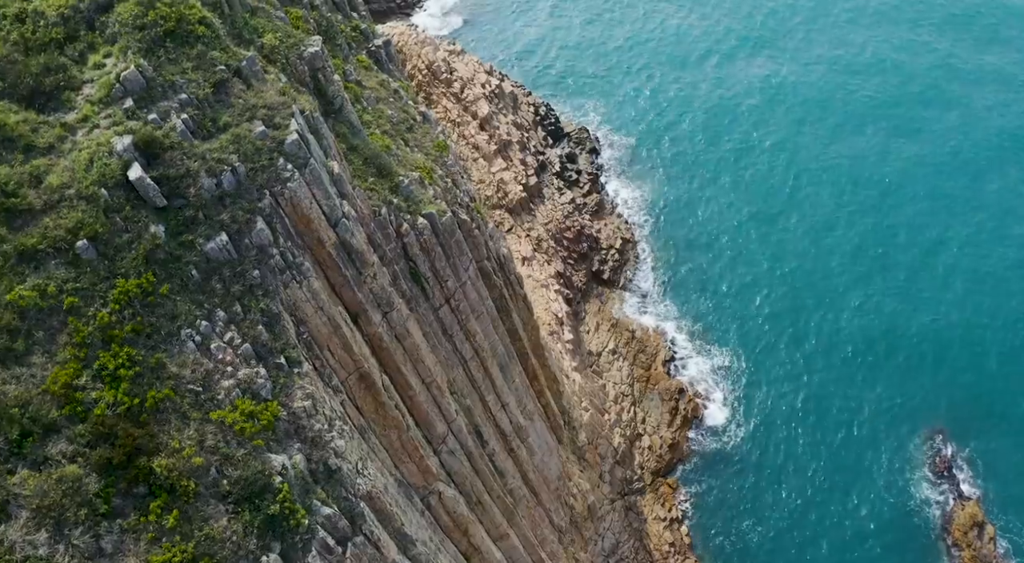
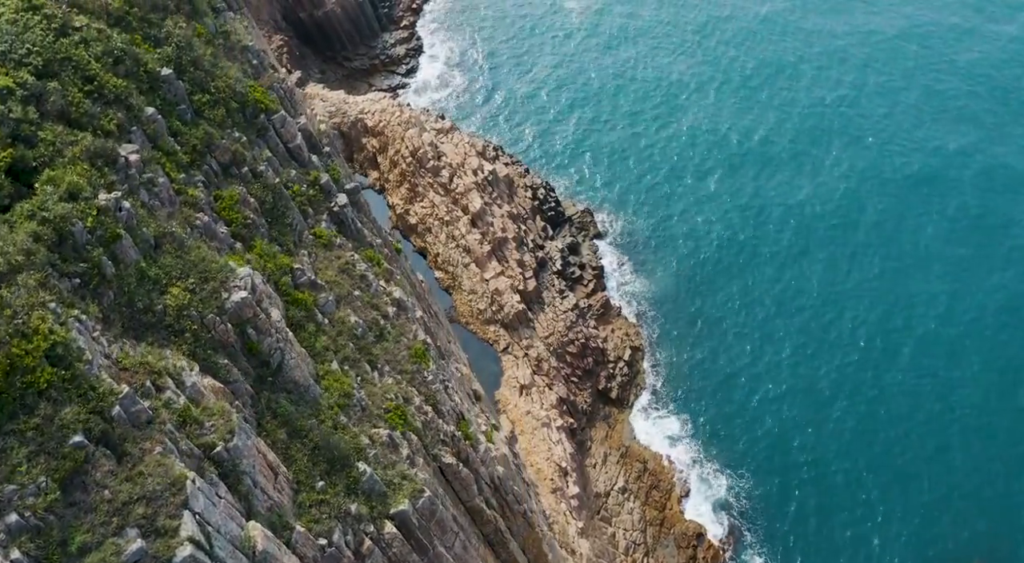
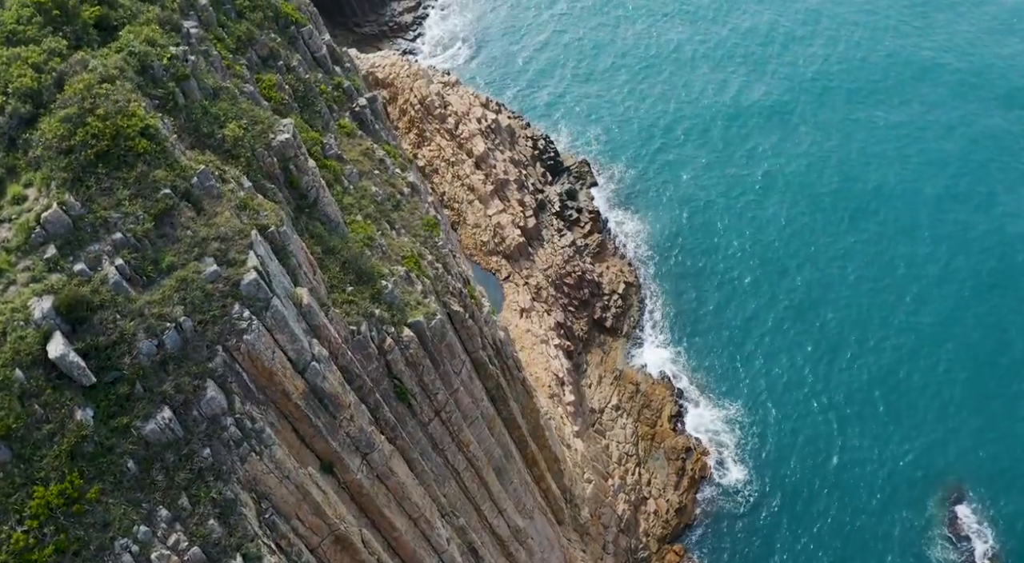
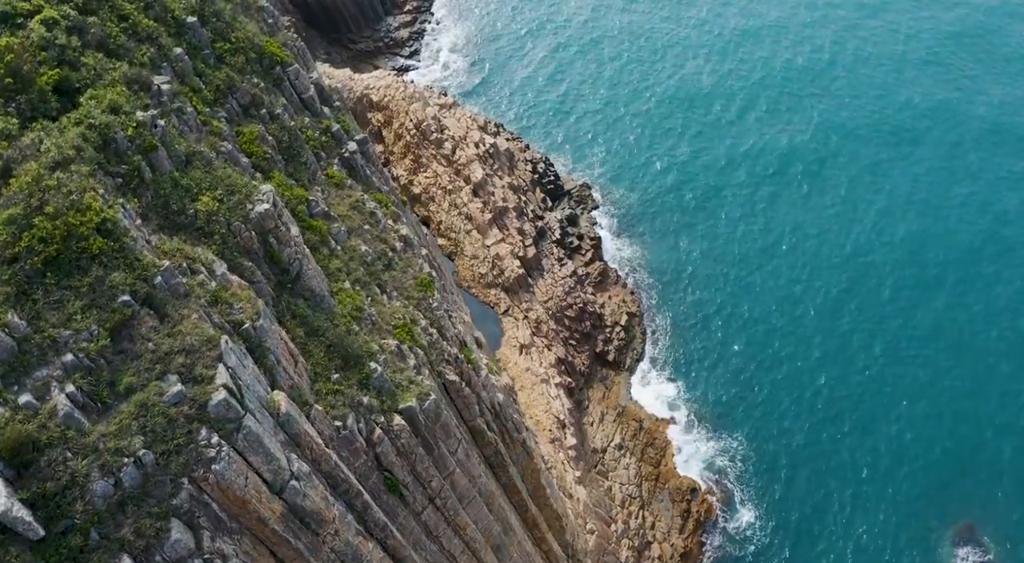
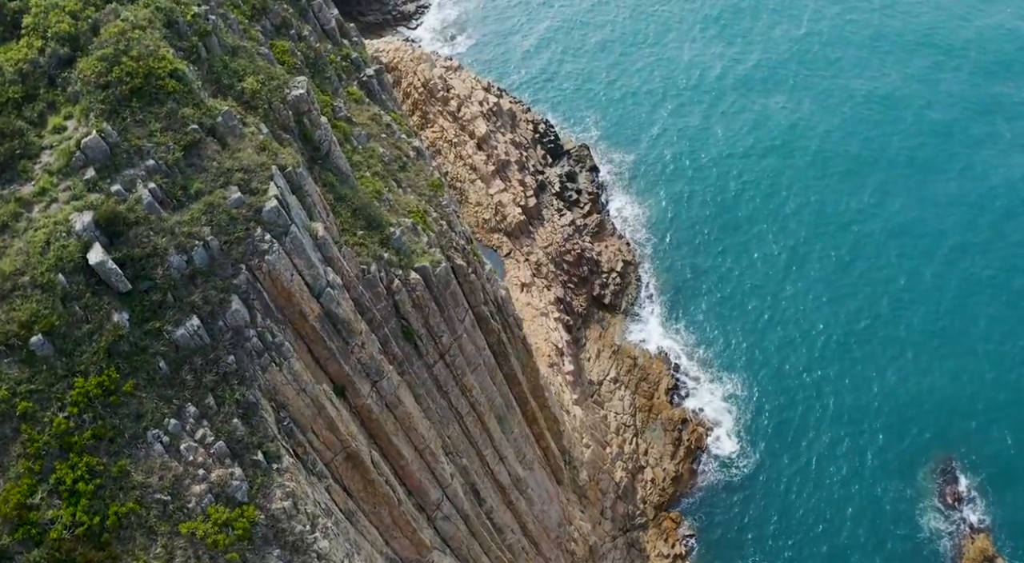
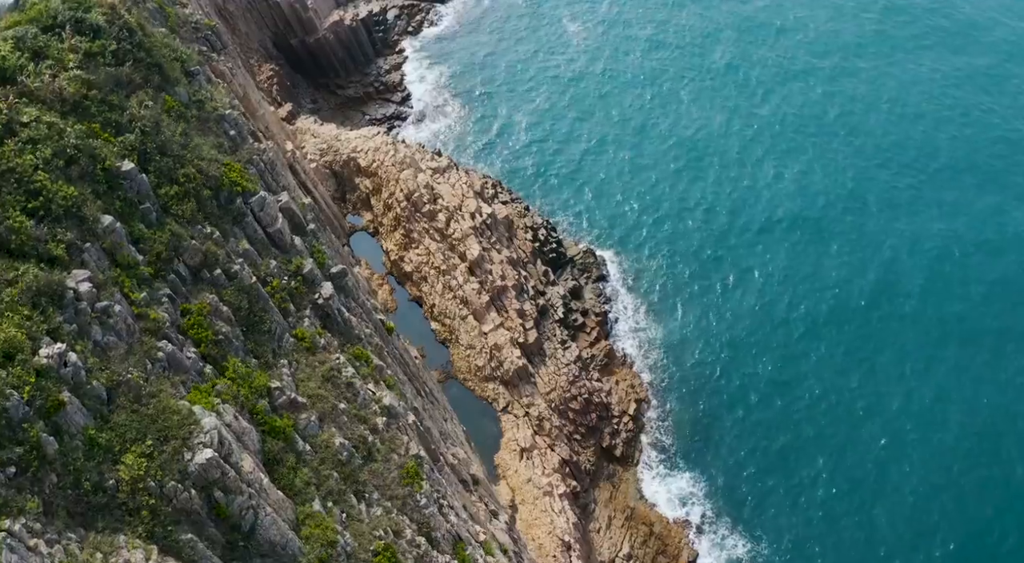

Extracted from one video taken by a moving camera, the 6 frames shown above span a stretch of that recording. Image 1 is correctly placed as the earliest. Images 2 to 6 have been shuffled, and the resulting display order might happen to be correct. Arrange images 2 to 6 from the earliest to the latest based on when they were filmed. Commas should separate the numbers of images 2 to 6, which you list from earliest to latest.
5, 3, 4, 2, 6
